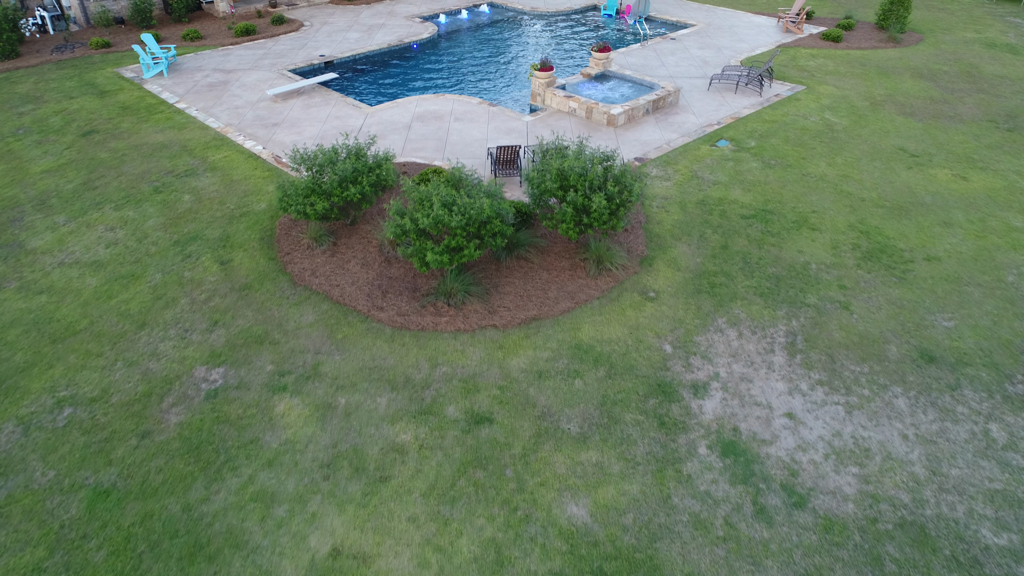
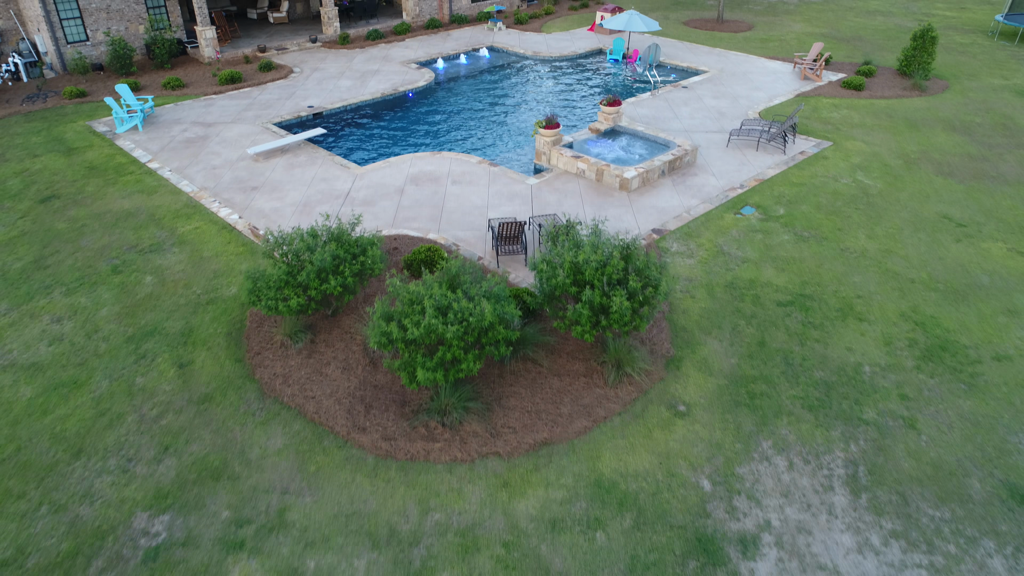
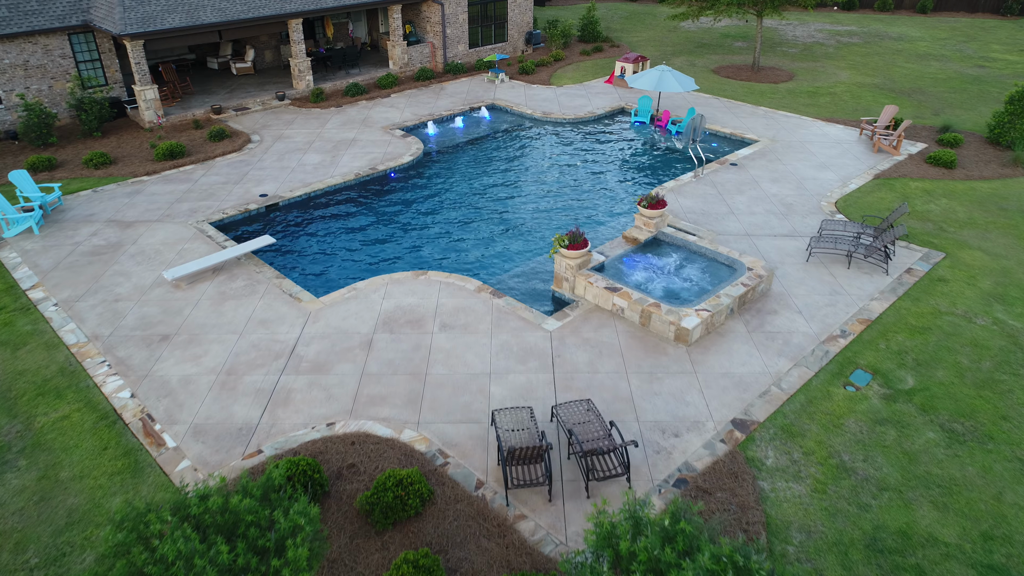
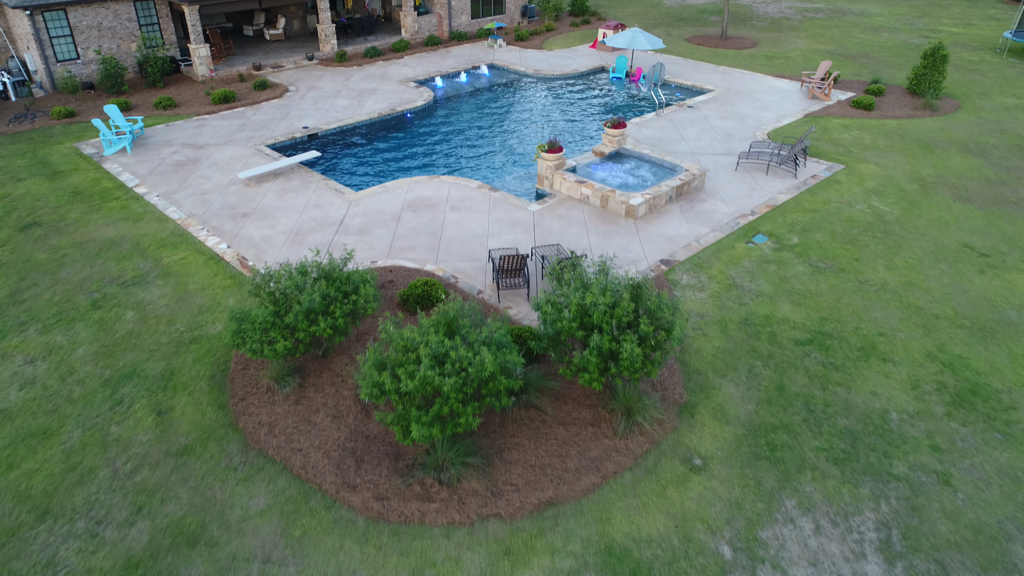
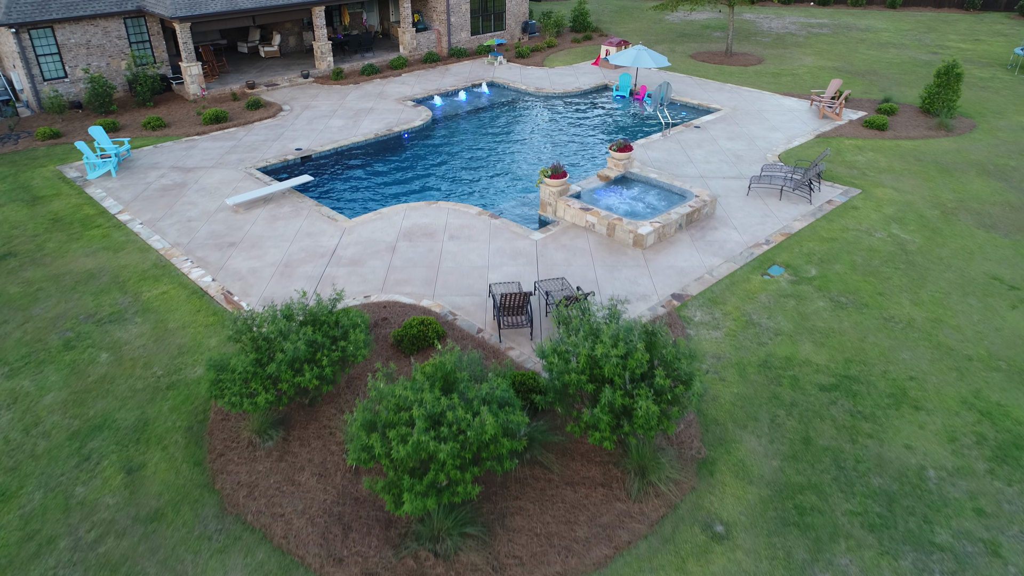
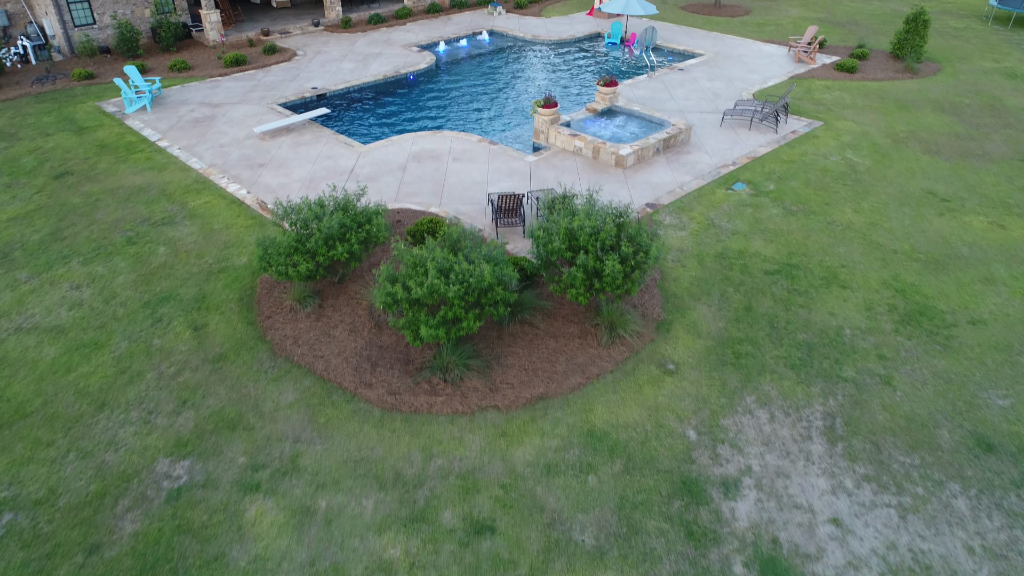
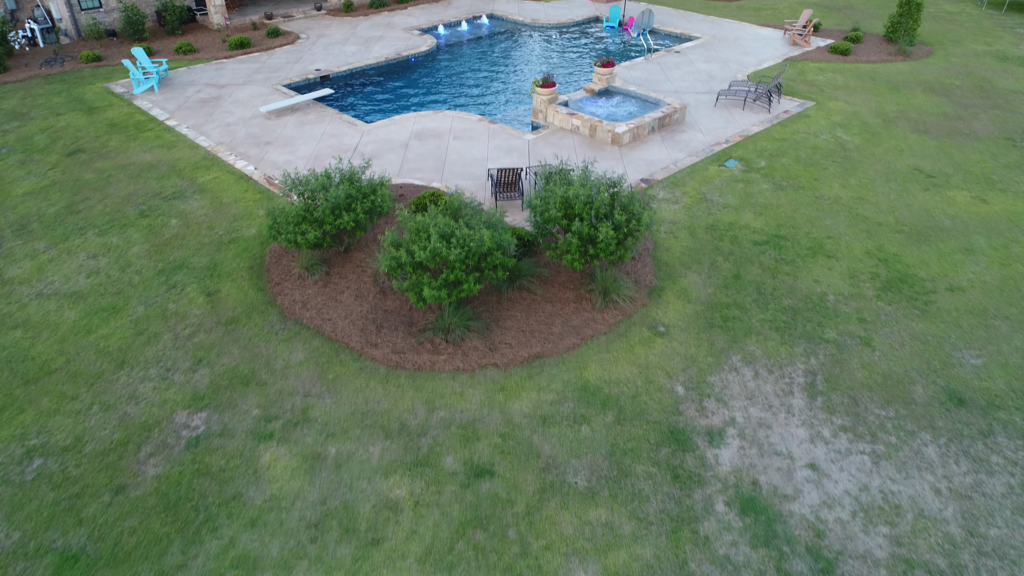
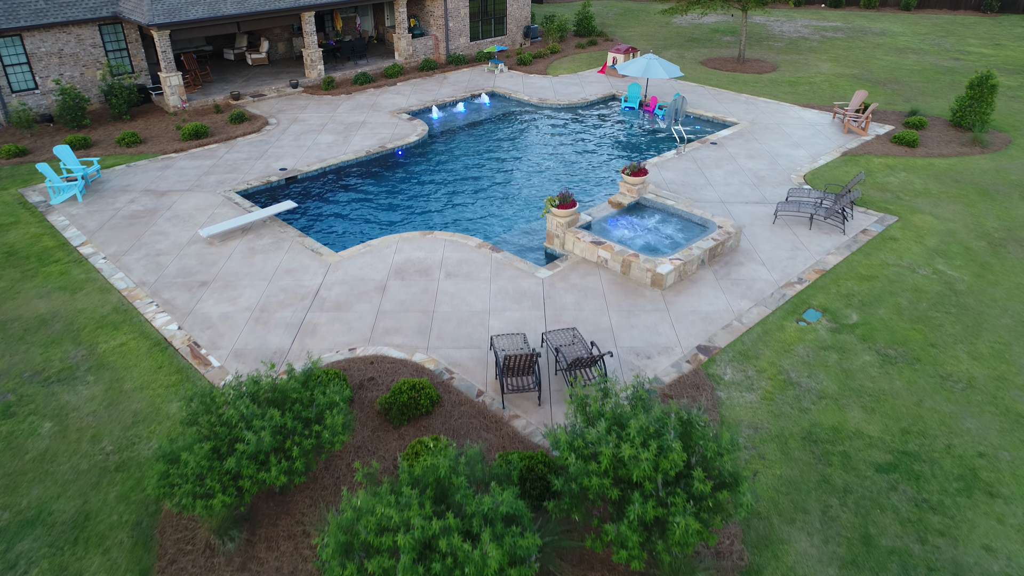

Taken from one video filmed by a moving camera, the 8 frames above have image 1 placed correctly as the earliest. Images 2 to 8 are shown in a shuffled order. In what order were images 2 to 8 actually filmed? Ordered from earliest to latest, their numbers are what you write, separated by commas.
7, 6, 2, 4, 5, 8, 3
